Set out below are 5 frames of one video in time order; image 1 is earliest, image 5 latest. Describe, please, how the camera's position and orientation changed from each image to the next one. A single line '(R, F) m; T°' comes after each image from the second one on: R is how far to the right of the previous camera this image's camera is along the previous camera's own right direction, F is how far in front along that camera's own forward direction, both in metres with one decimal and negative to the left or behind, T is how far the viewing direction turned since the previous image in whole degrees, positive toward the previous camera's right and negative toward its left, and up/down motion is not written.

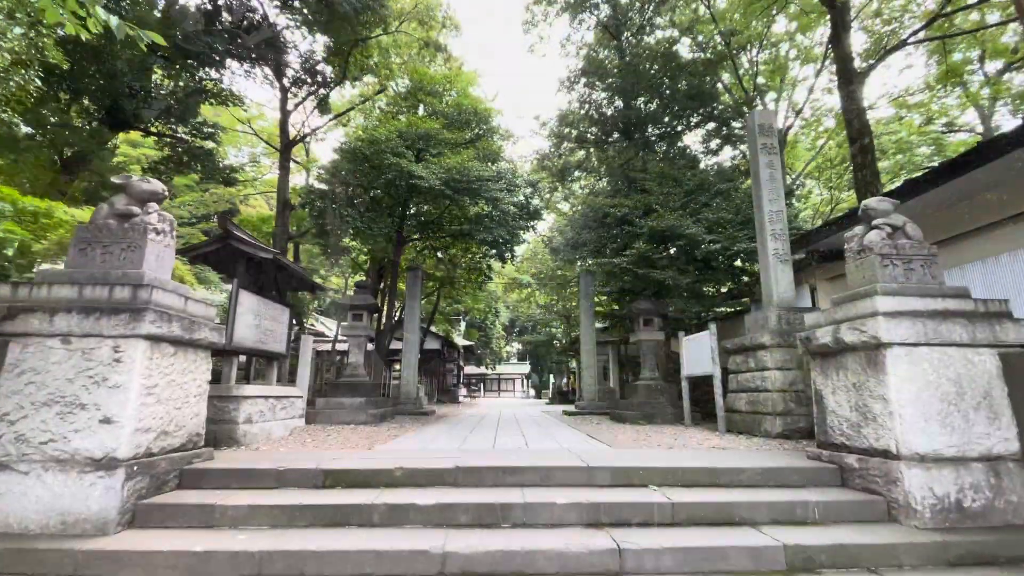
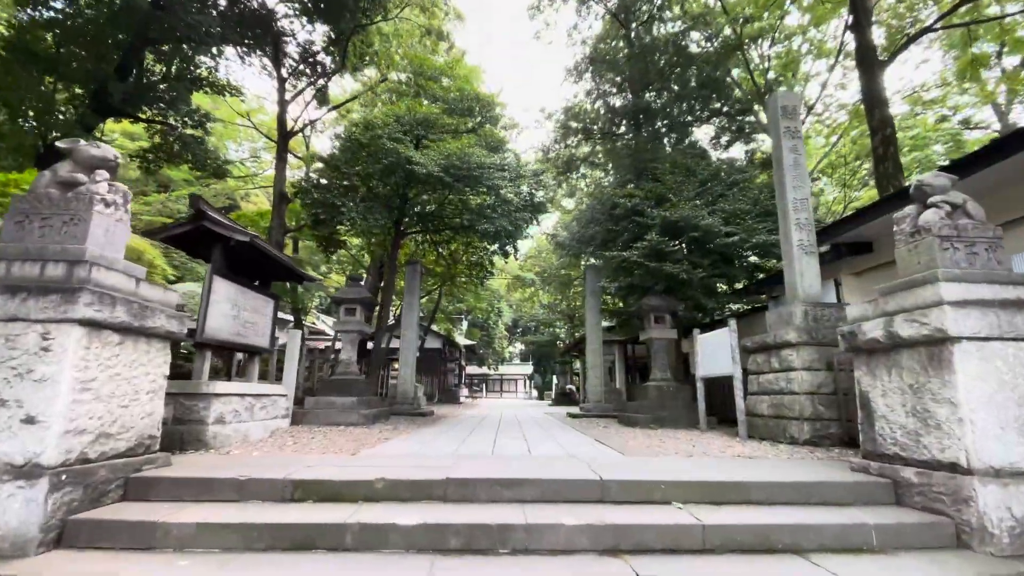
(0.0, +0.6) m; 0°
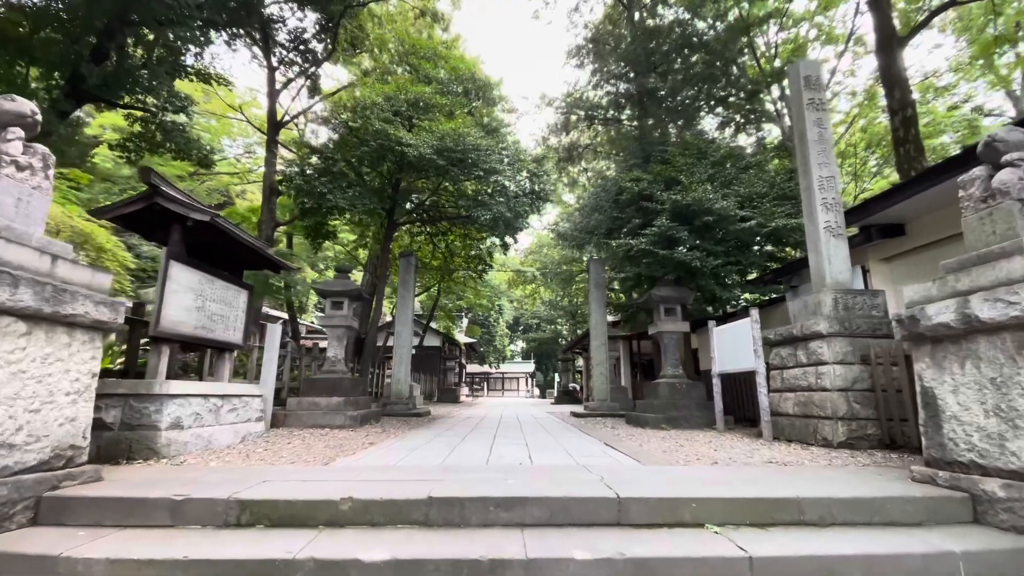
(0.0, +0.6) m; 0°
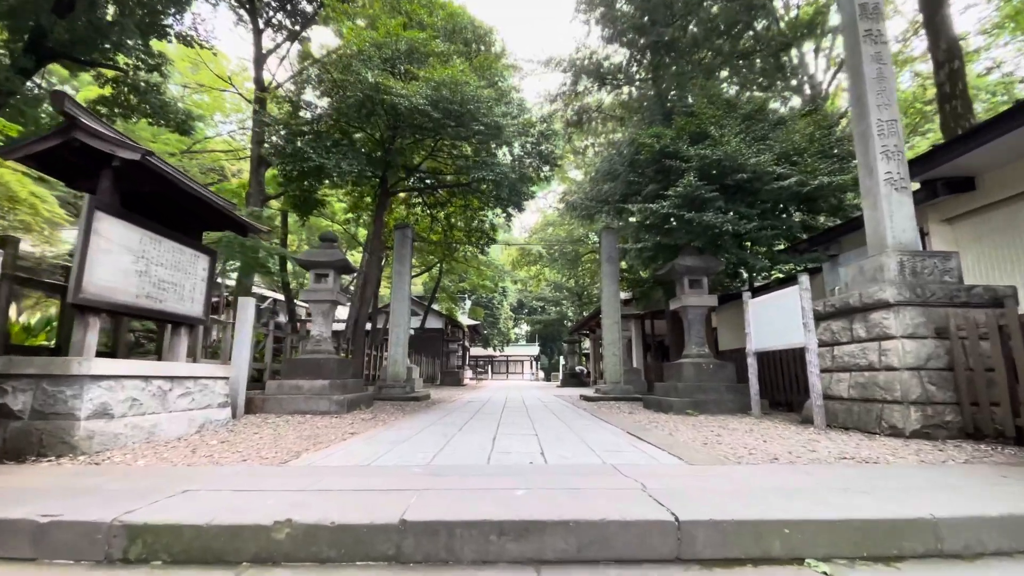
(0.0, +0.9) m; 0°
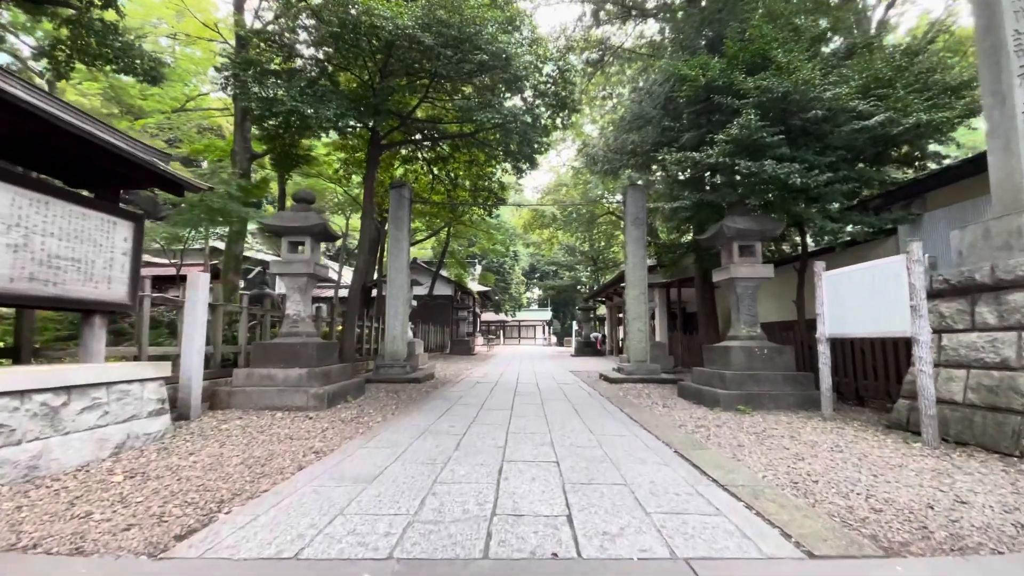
(0.0, +1.2) m; -1°
